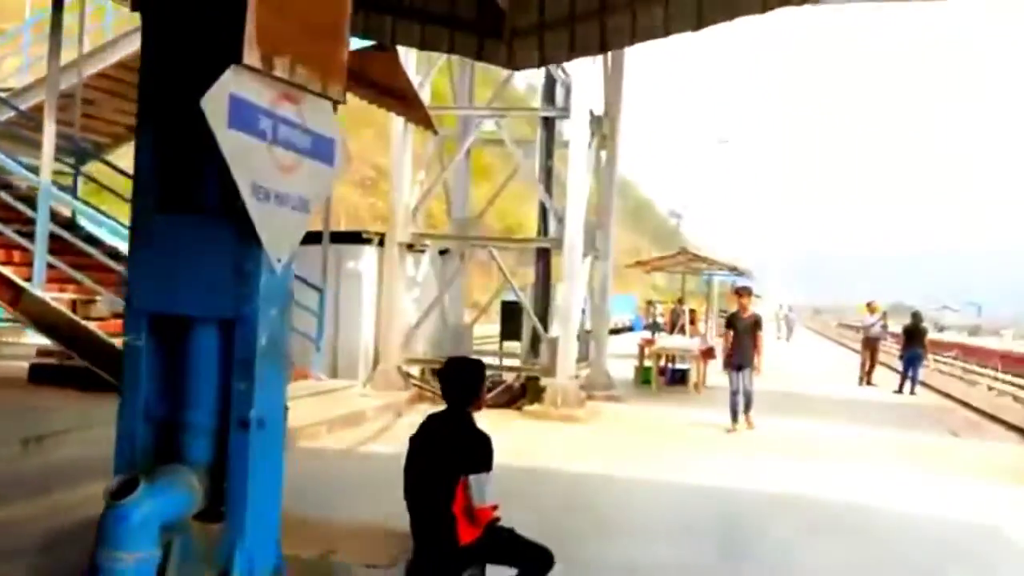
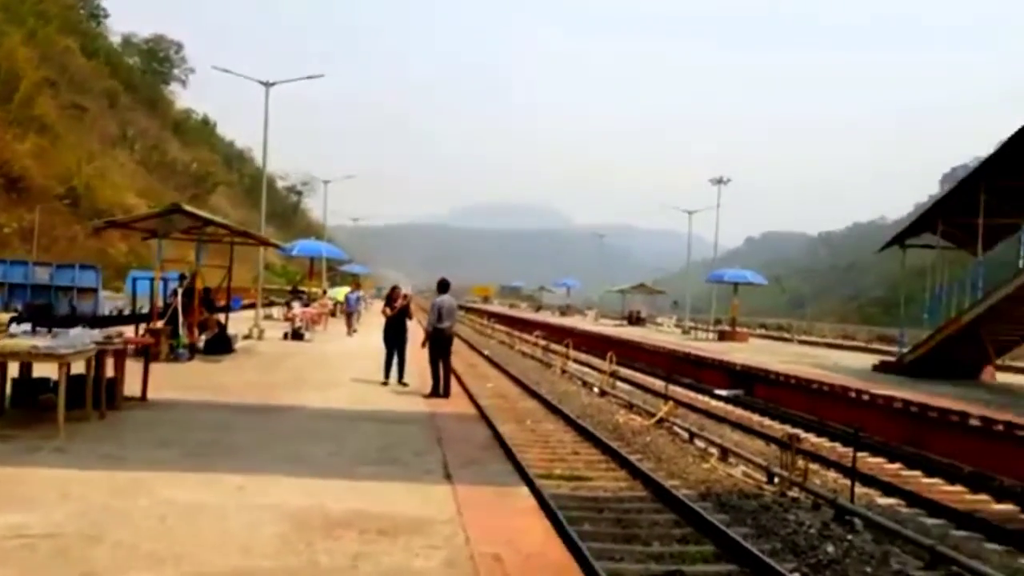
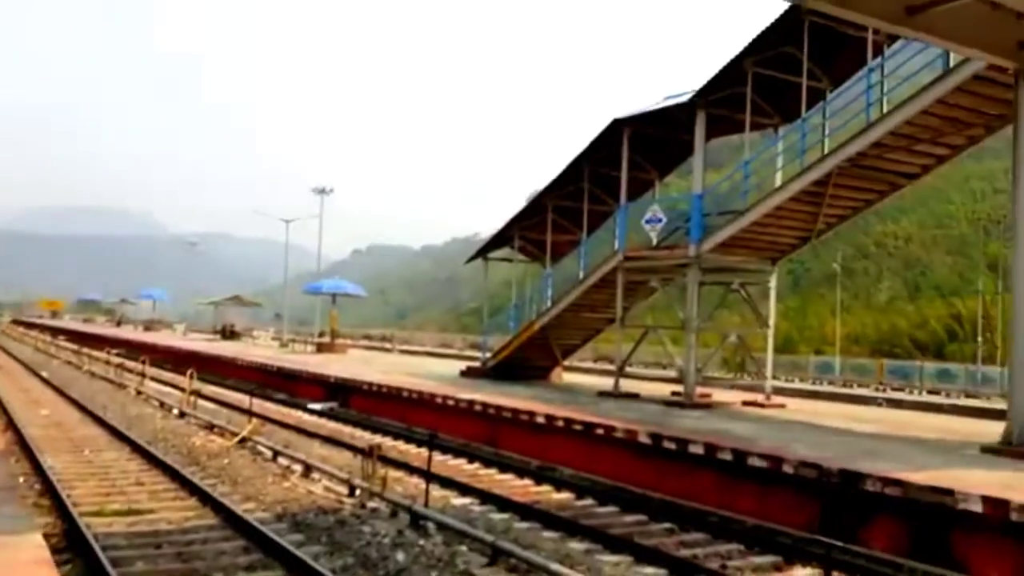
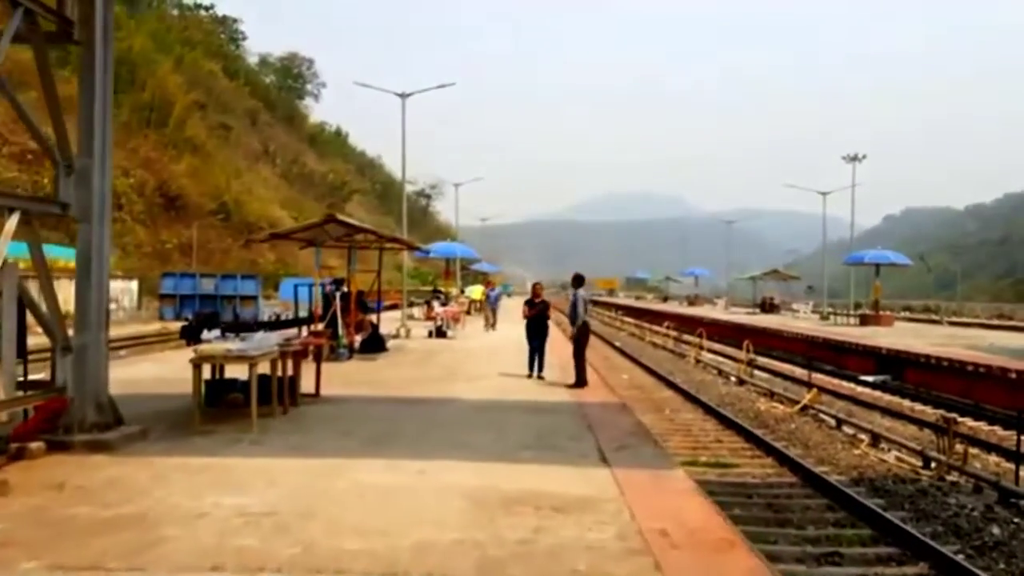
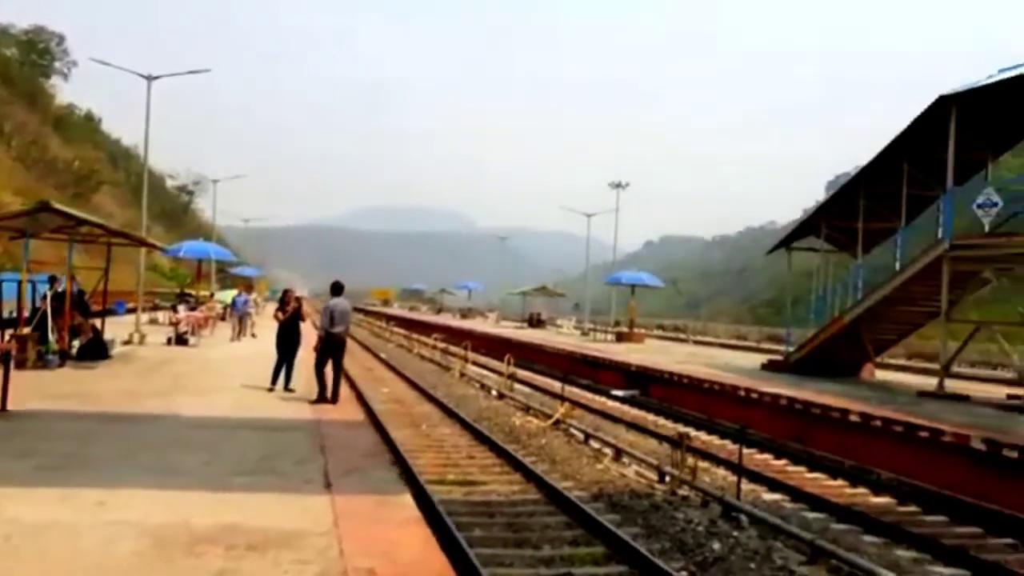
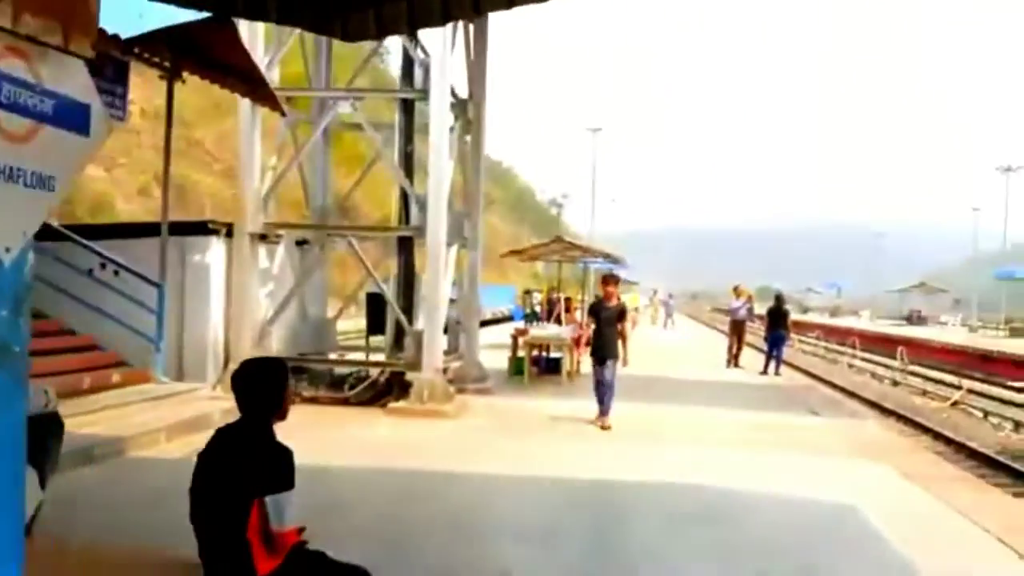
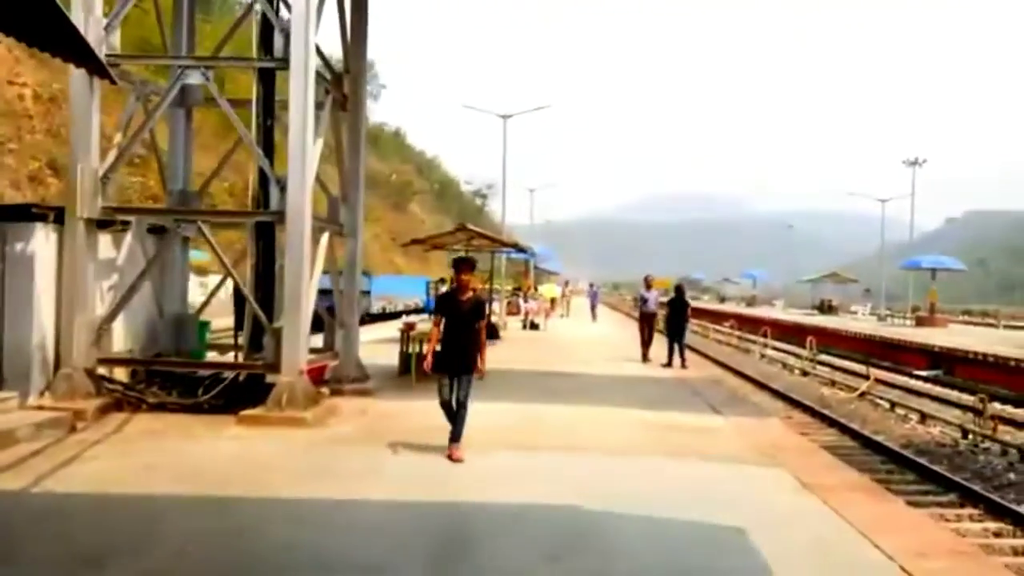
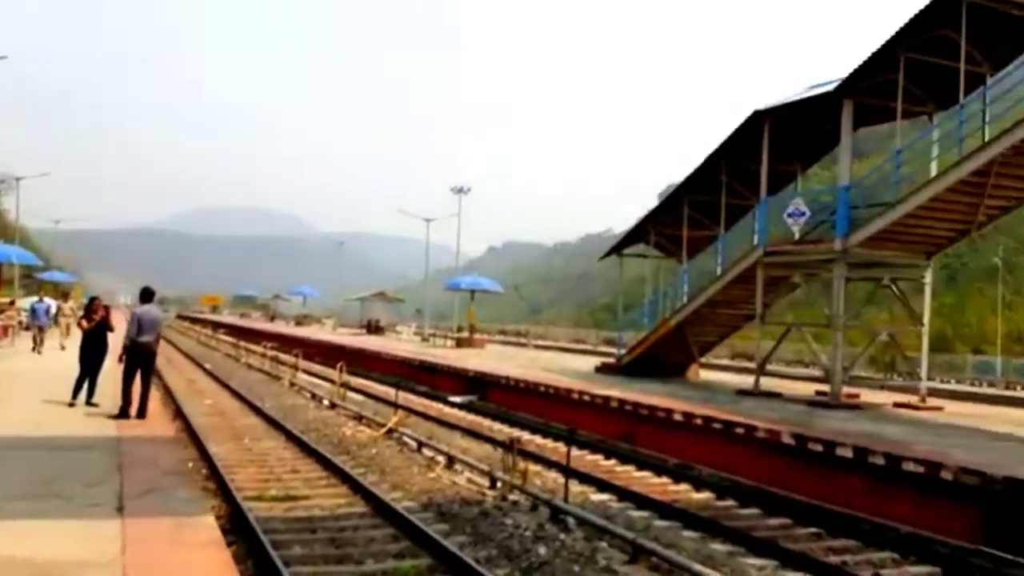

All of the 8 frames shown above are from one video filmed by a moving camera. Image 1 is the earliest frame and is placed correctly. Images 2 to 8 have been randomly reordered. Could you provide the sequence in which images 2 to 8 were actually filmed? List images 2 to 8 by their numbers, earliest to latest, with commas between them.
6, 7, 4, 2, 5, 8, 3
